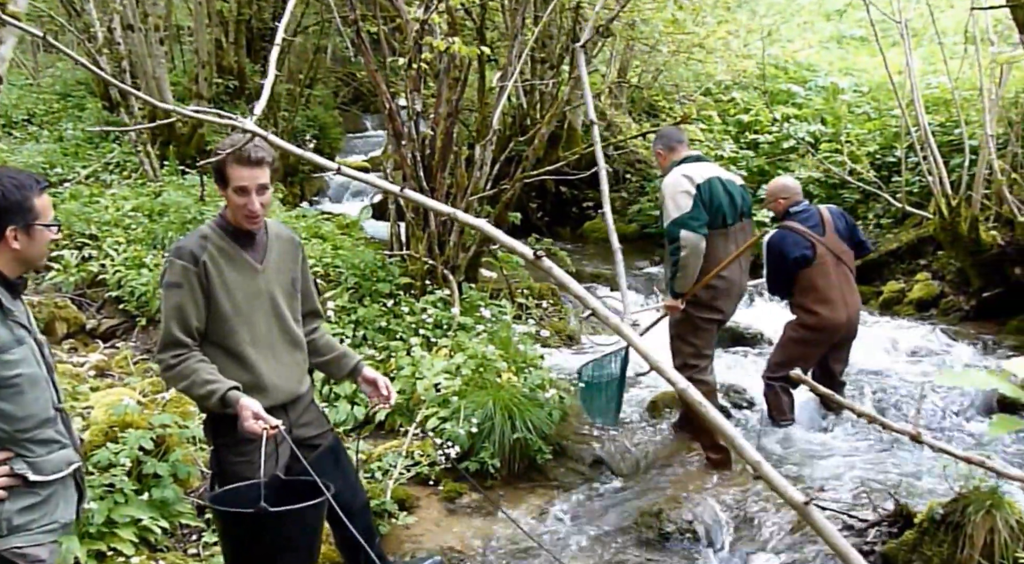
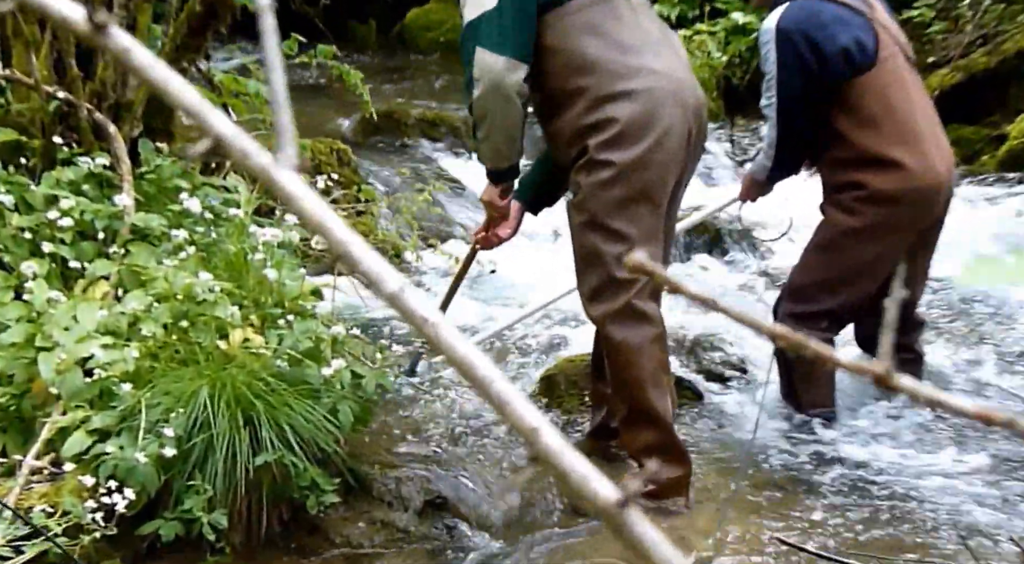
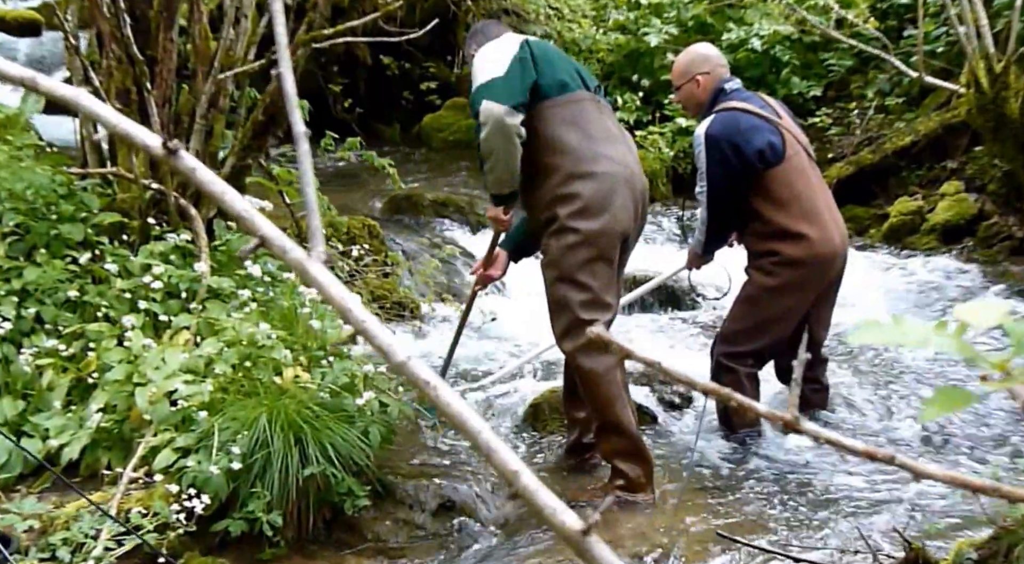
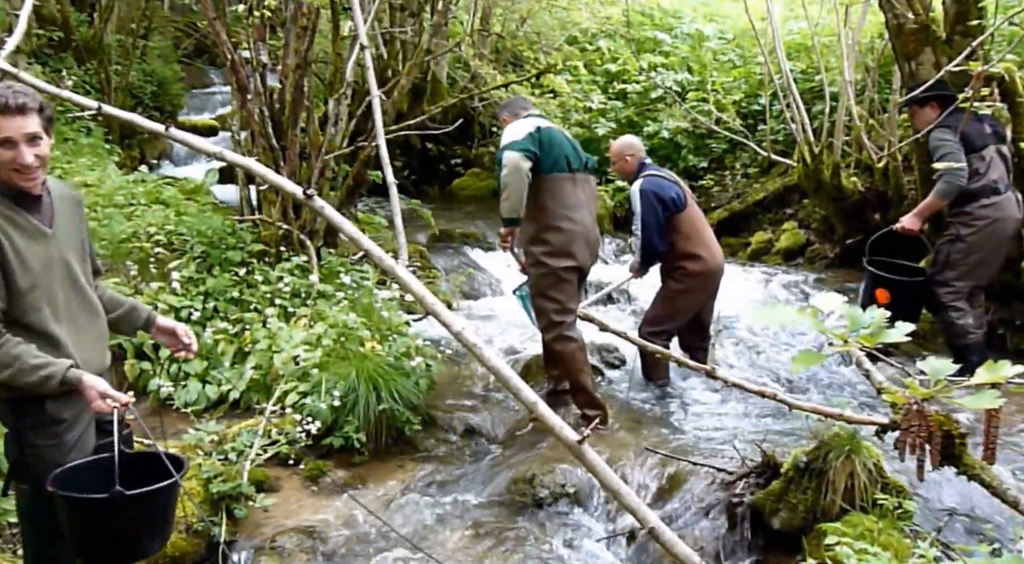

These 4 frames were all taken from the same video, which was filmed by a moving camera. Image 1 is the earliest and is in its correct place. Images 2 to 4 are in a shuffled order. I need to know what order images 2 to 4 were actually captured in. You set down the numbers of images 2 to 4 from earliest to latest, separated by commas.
4, 3, 2
